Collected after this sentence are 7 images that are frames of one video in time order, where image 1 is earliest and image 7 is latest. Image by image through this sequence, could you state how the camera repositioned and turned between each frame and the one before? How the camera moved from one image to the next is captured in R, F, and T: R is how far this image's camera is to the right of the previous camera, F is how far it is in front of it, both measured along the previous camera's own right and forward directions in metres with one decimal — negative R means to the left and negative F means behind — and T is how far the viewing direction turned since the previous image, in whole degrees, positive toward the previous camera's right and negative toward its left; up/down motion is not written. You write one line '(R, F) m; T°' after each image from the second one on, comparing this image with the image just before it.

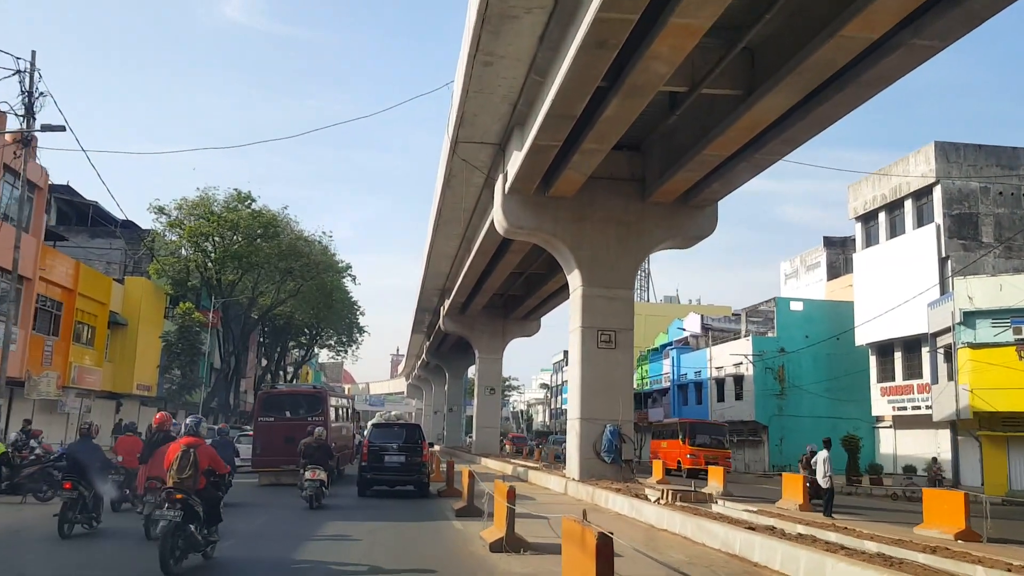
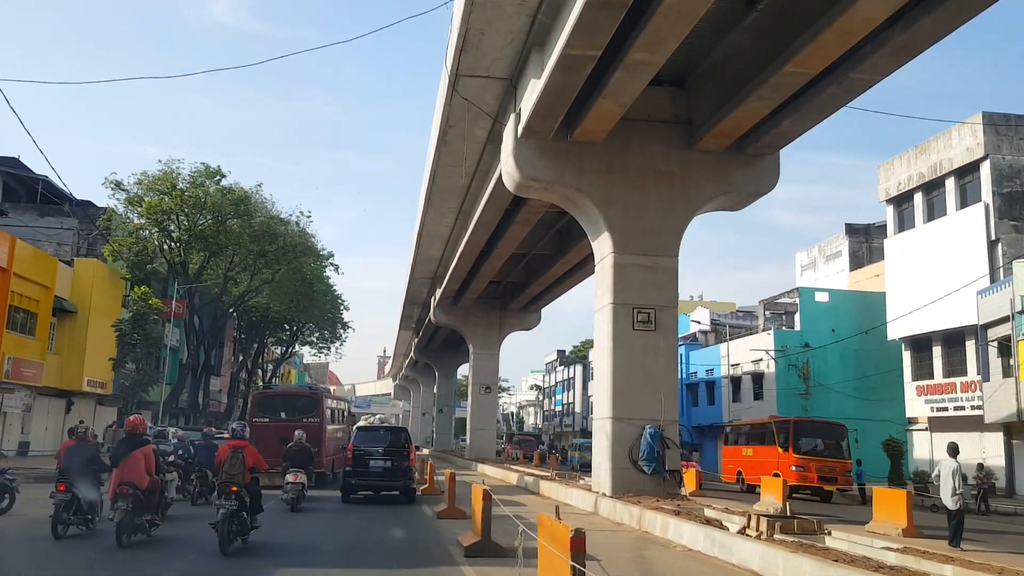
(-0.5, +3.7) m; +1°
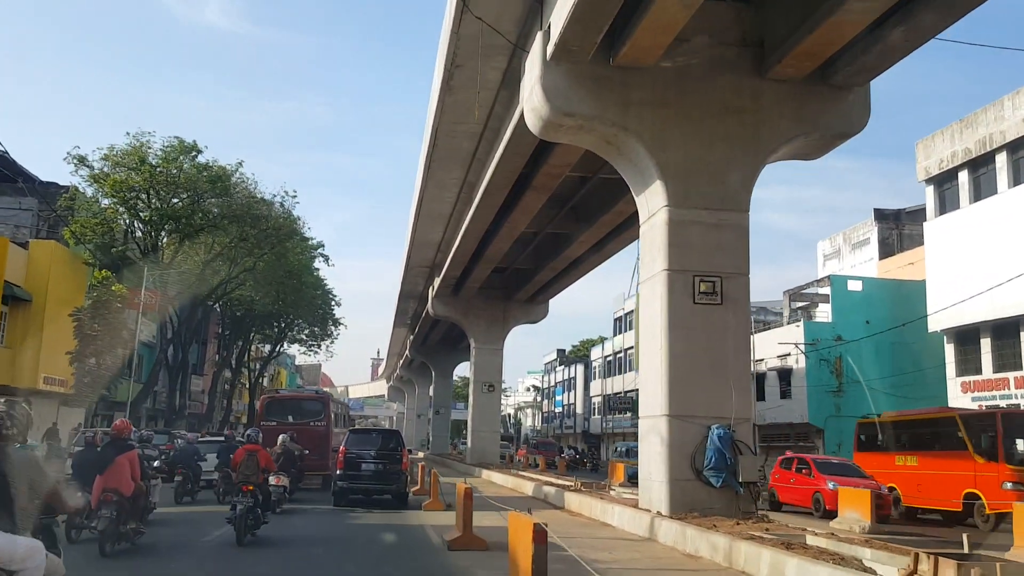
(-0.4, +3.1) m; 0°
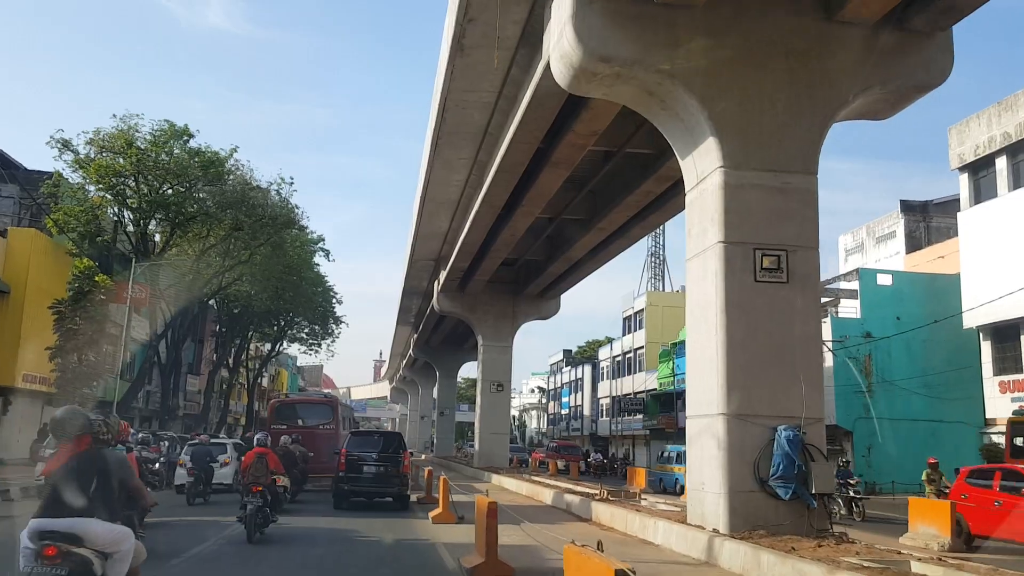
(-0.3, +1.8) m; 0°
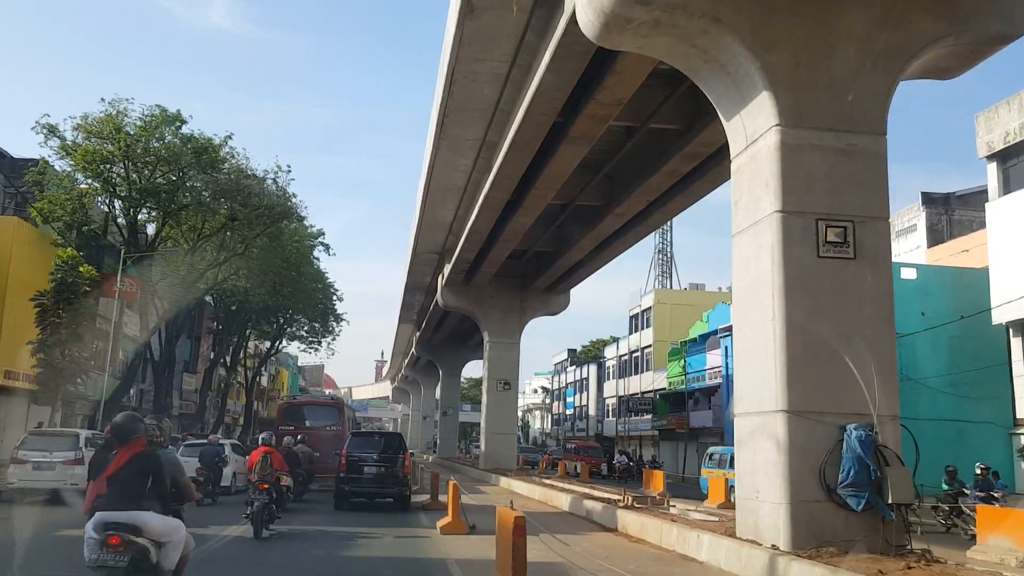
(-0.2, +1.3) m; 0°
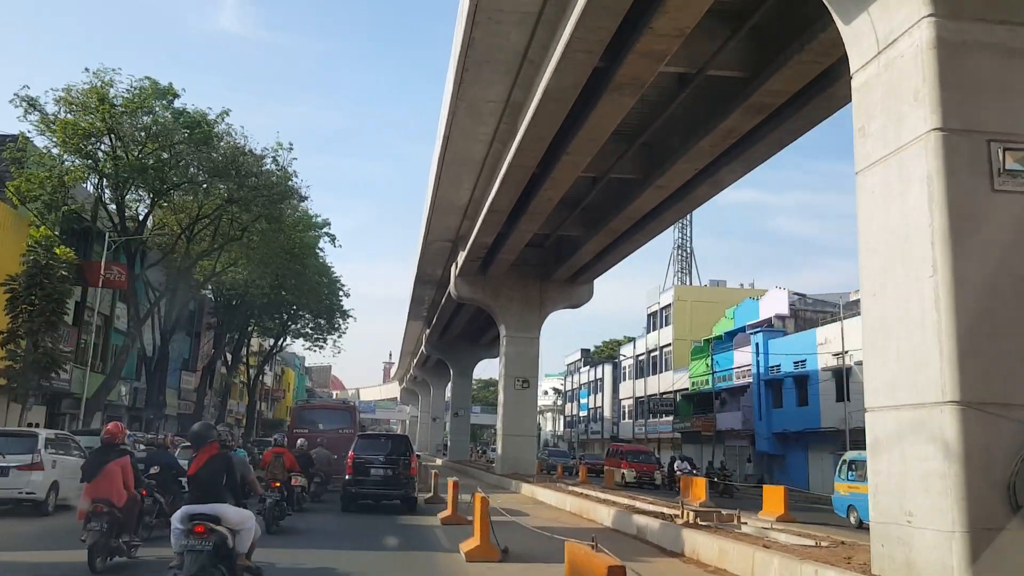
(-0.4, +2.3) m; -1°
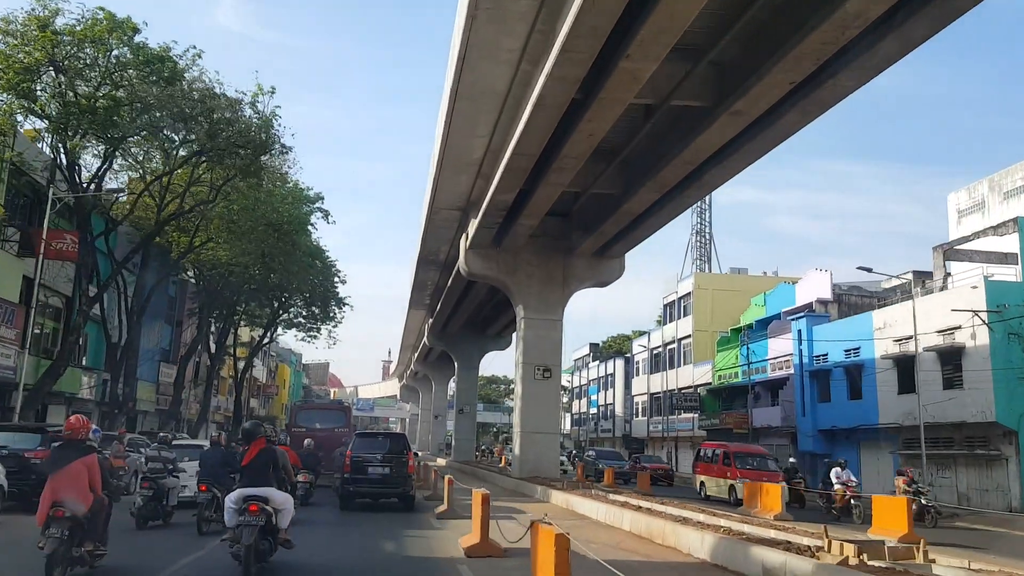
(-0.6, +3.8) m; 0°
